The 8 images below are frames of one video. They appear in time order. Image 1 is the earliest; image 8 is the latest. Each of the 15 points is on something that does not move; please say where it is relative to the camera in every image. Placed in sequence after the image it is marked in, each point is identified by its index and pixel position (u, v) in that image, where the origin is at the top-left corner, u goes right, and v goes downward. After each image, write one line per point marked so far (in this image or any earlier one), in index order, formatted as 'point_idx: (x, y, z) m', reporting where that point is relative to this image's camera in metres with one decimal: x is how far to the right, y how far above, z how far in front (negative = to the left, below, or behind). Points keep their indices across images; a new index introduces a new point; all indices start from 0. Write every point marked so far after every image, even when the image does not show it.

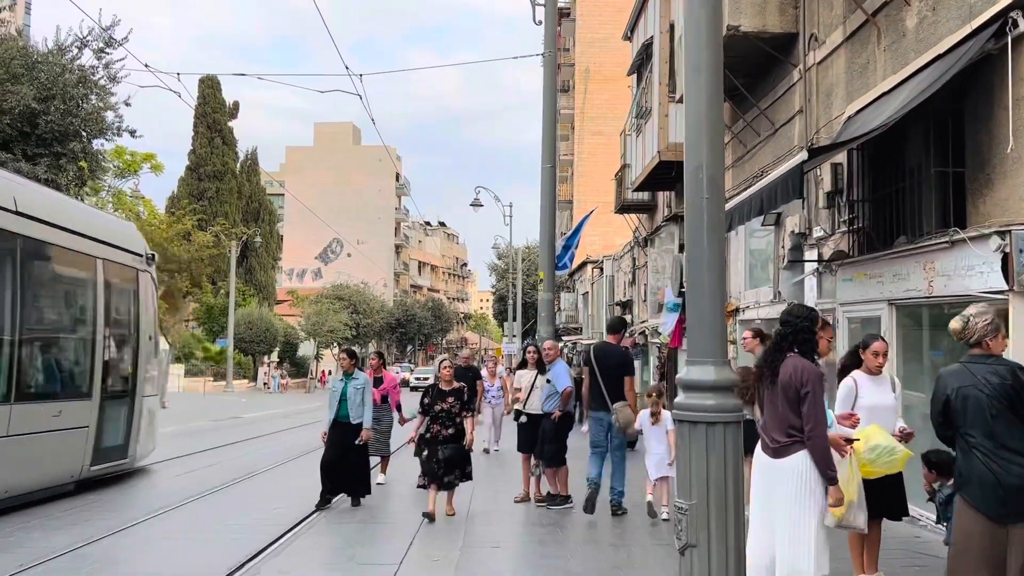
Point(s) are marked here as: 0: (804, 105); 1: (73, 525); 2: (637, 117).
0: (+3.9, +2.4, +11.7) m
1: (-4.1, -2.2, +8.3) m
2: (+2.8, +3.9, +20.0) m
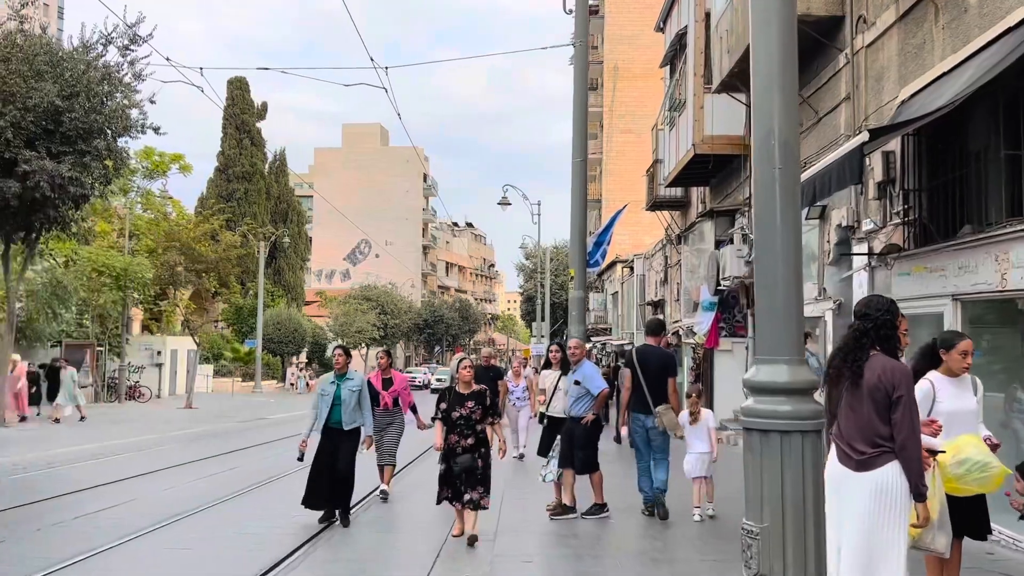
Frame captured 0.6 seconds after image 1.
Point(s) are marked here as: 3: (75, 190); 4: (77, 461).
0: (+4.3, +2.5, +11.1) m
1: (-3.9, -2.2, +7.9) m
2: (+3.5, +3.9, +19.4) m
3: (-9.1, +2.0, +18.3) m
4: (-6.3, -2.5, +12.8) m
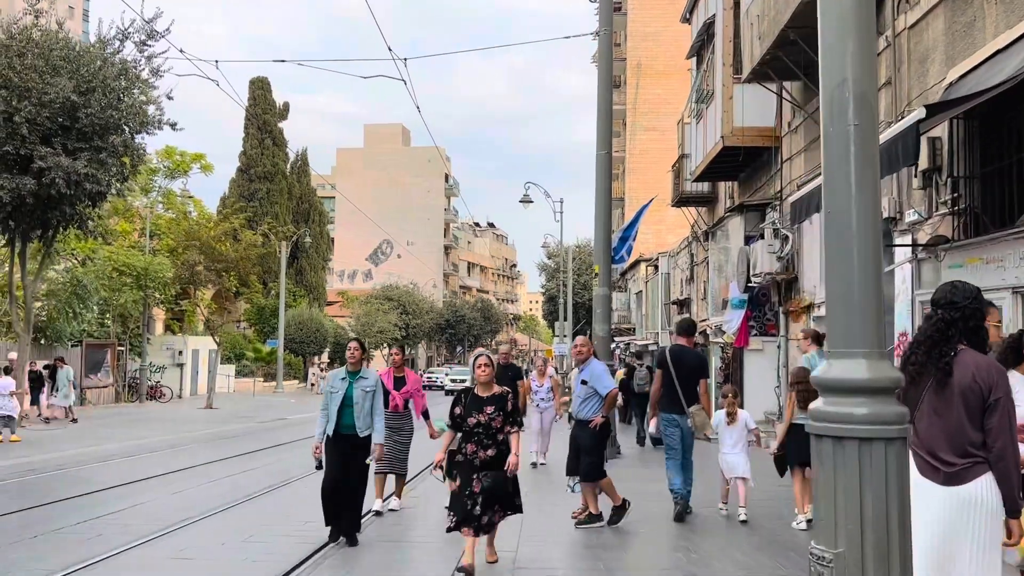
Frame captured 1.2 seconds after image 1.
0: (+4.5, +2.5, +10.5) m
1: (-3.6, -2.1, +7.6) m
2: (+4.0, +4.0, +18.9) m
3: (-8.6, +2.1, +18.1) m
4: (-6.0, -2.5, +12.5) m
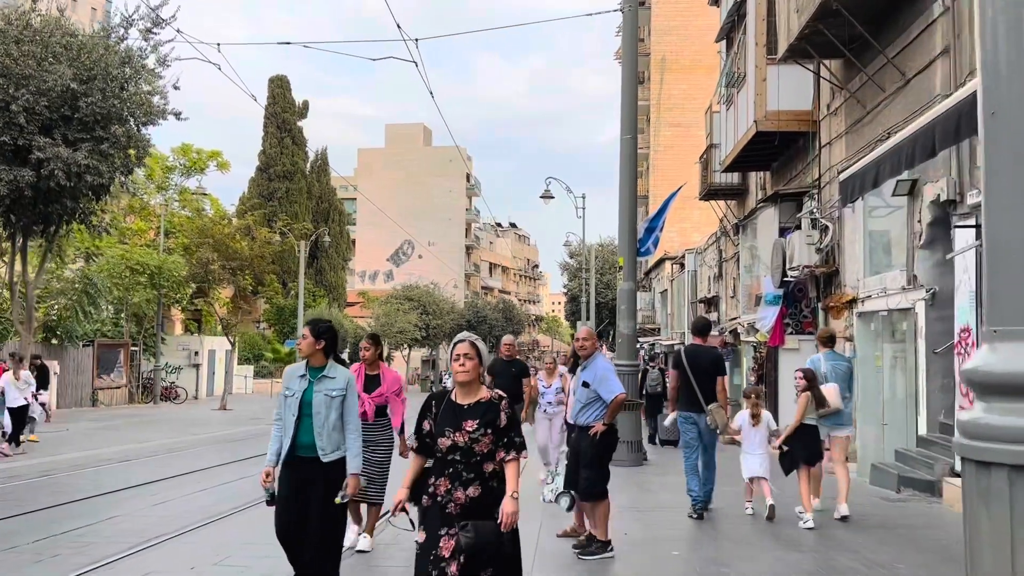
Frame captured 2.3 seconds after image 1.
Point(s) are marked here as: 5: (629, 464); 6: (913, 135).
0: (+4.7, +2.6, +9.5) m
1: (-3.5, -2.0, +6.7) m
2: (+4.4, +4.1, +17.9) m
3: (-8.2, +2.1, +17.4) m
4: (-5.7, -2.4, +11.7) m
5: (+1.8, -2.7, +13.5) m
6: (+2.9, +1.1, +6.4) m
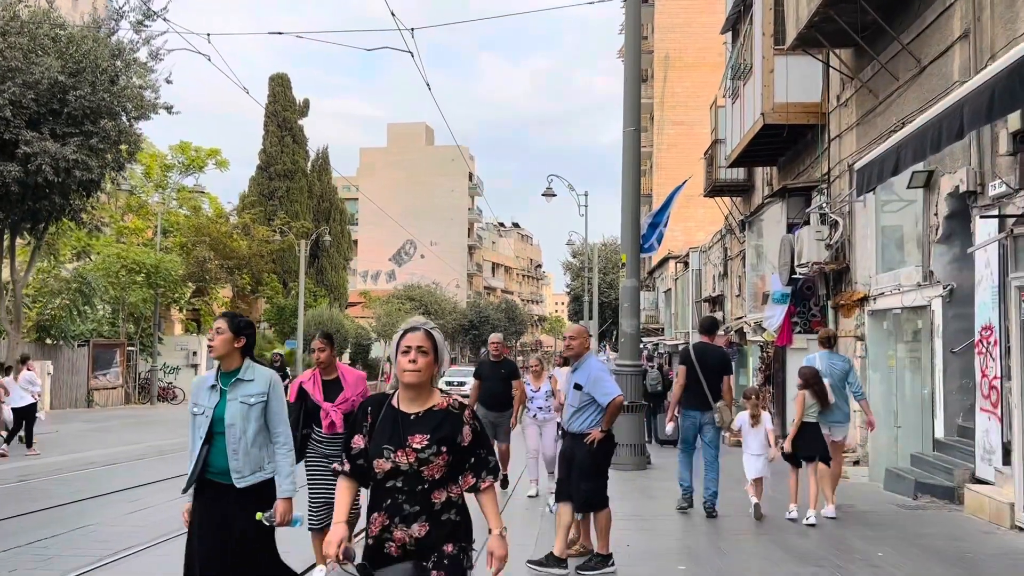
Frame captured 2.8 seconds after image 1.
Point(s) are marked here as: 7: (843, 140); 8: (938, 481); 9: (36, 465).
0: (+4.7, +2.7, +9.0) m
1: (-3.6, -2.0, +6.3) m
2: (+4.4, +4.1, +17.4) m
3: (-8.2, +2.2, +16.9) m
4: (-5.8, -2.4, +11.3) m
5: (+1.8, -2.7, +13.1) m
6: (+2.8, +1.1, +5.9) m
7: (+5.1, +2.3, +13.6) m
8: (+4.4, -2.0, +9.2) m
9: (-6.5, -2.4, +12.2) m
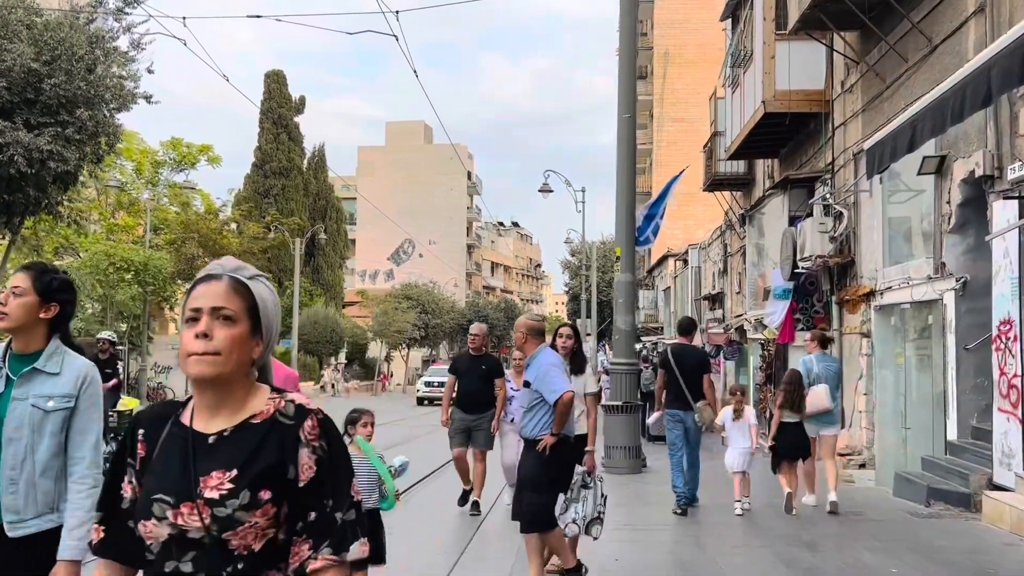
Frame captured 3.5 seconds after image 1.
0: (+4.5, +2.8, +8.4) m
1: (-3.7, -1.9, +5.7) m
2: (+4.2, +4.2, +16.8) m
3: (-8.4, +2.3, +16.3) m
4: (-5.9, -2.3, +10.7) m
5: (+1.6, -2.6, +12.4) m
6: (+2.7, +1.2, +5.3) m
7: (+4.9, +2.4, +13.0) m
8: (+4.3, -1.9, +8.6) m
9: (-6.7, -2.4, +11.6) m
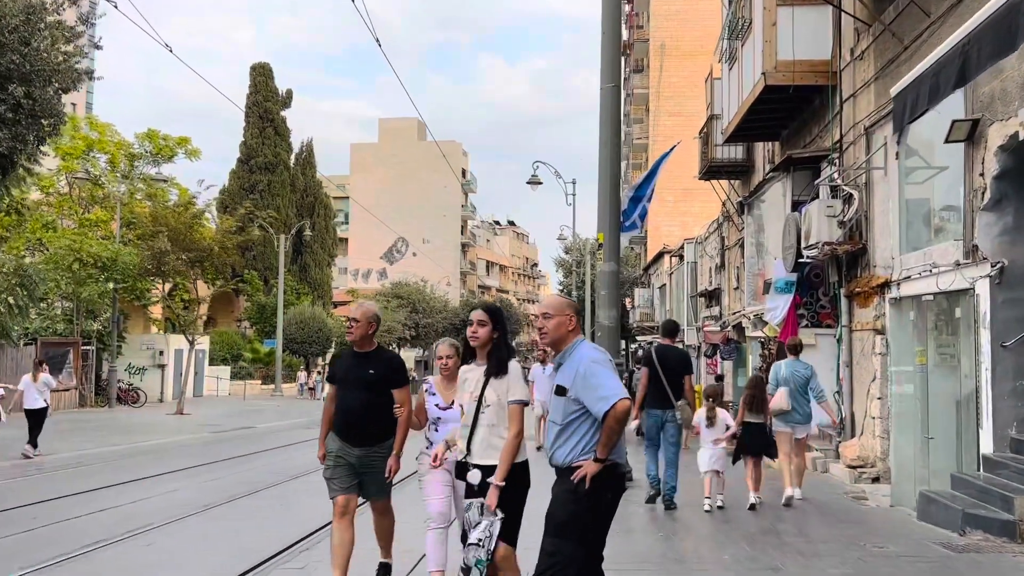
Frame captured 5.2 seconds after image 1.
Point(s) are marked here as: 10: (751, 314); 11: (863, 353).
0: (+4.1, +2.9, +7.0) m
1: (-4.1, -1.8, +4.3) m
2: (+3.8, +4.3, +15.4) m
3: (-8.8, +2.4, +14.9) m
4: (-6.3, -2.2, +9.3) m
5: (+1.2, -2.5, +11.0) m
6: (+2.3, +1.3, +3.9) m
7: (+4.5, +2.5, +11.6) m
8: (+3.9, -1.8, +7.2) m
9: (-7.1, -2.2, +10.2) m
10: (+4.6, -0.6, +17.1) m
11: (+4.6, -0.8, +11.5) m
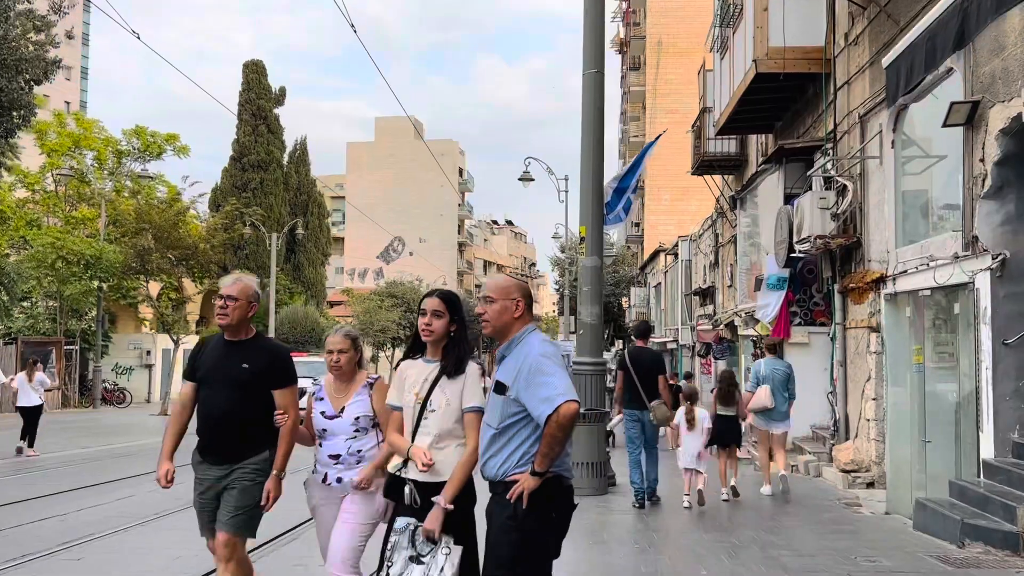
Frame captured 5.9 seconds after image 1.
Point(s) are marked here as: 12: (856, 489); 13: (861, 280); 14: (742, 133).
0: (+3.9, +2.9, +6.5) m
1: (-4.4, -1.7, +3.7) m
2: (+3.5, +4.4, +14.9) m
3: (-9.1, +2.4, +14.4) m
4: (-6.6, -2.1, +8.8) m
5: (+1.0, -2.4, +10.5) m
6: (+2.0, +1.4, +3.4) m
7: (+4.3, +2.5, +11.1) m
8: (+3.6, -1.8, +6.7) m
9: (-7.4, -2.2, +9.6) m
10: (+4.3, -0.5, +16.6) m
11: (+4.3, -0.8, +11.0) m
12: (+4.0, -2.3, +10.2) m
13: (+4.2, +0.1, +10.6) m
14: (+4.2, +2.8, +15.9) m
